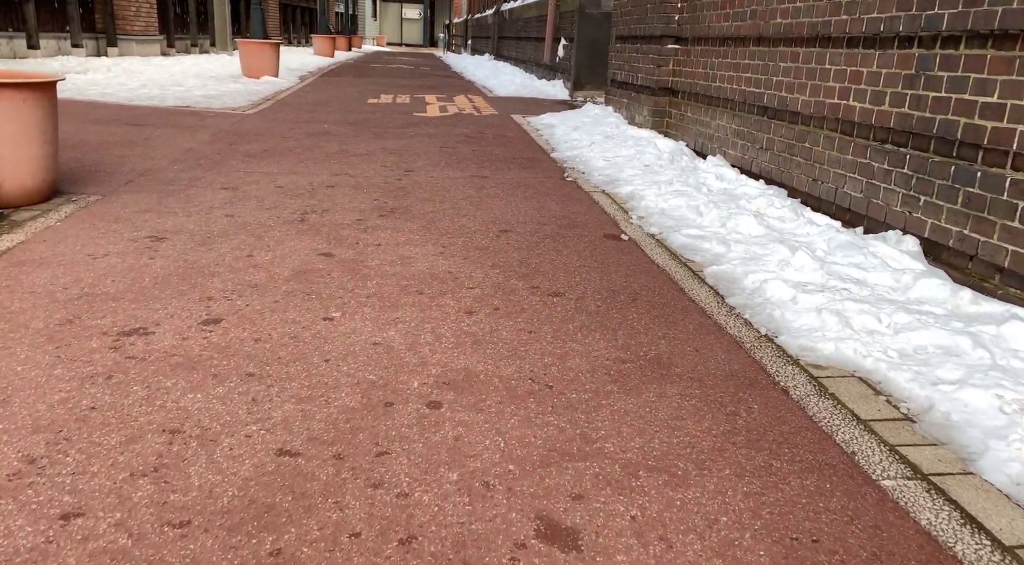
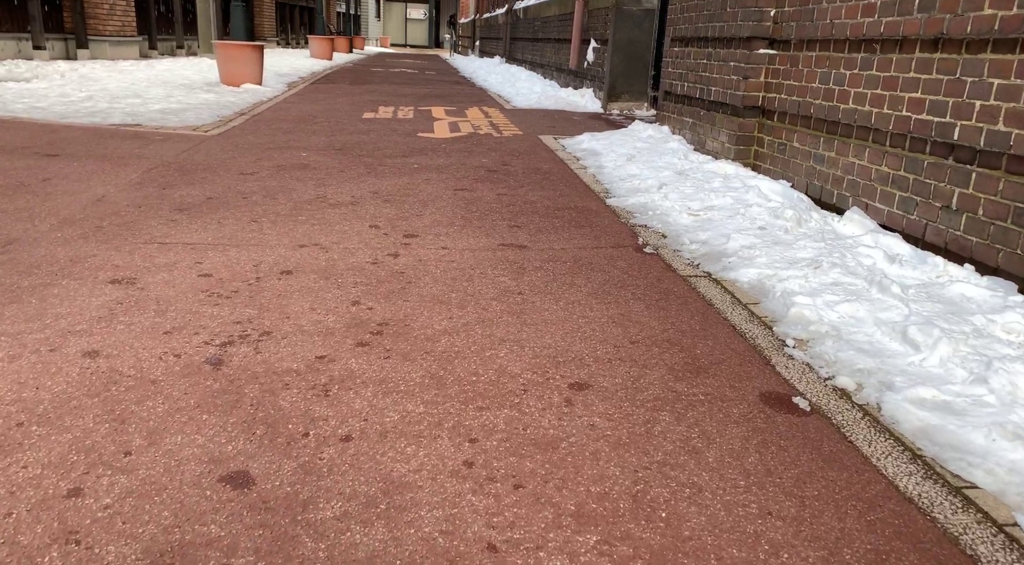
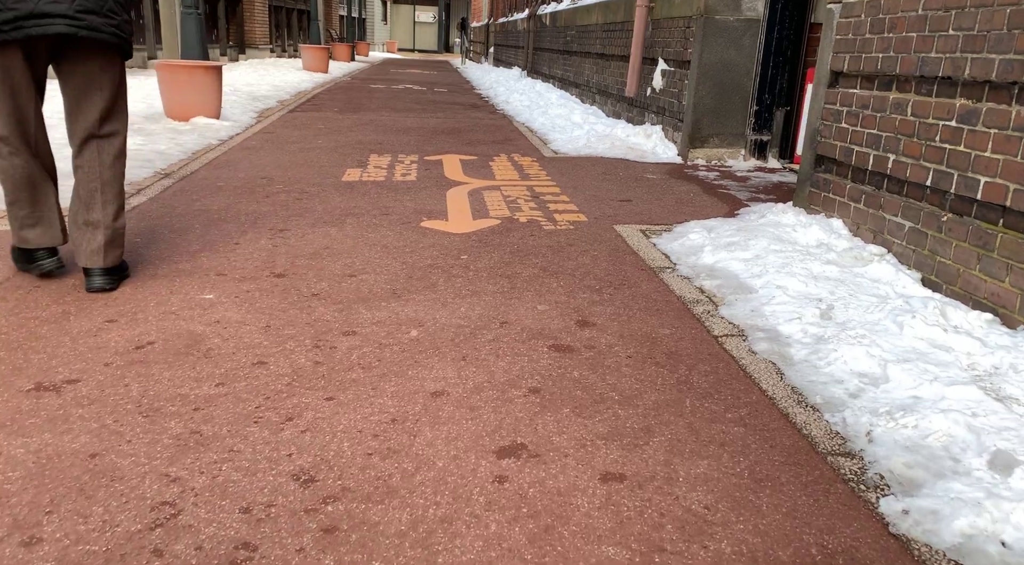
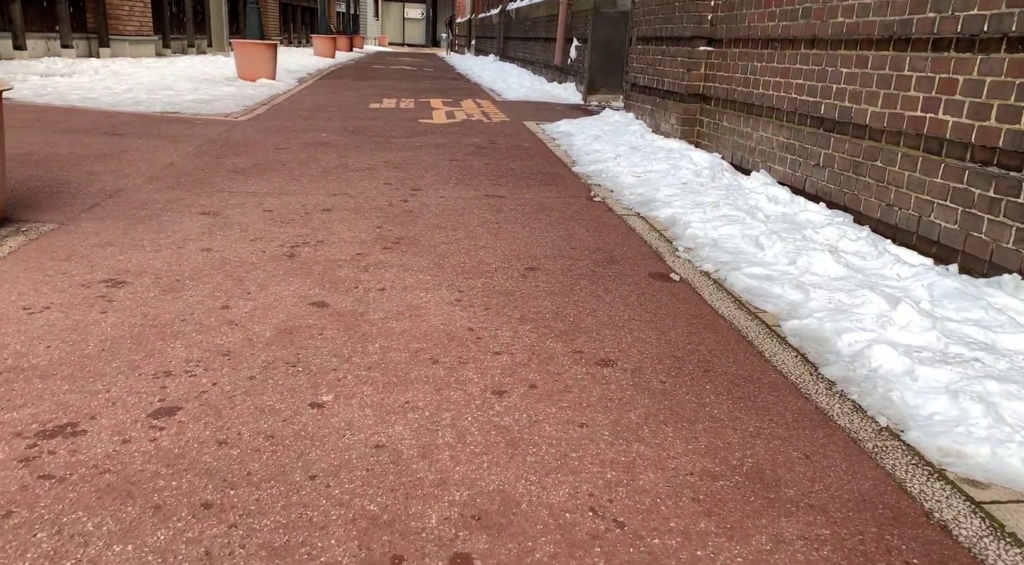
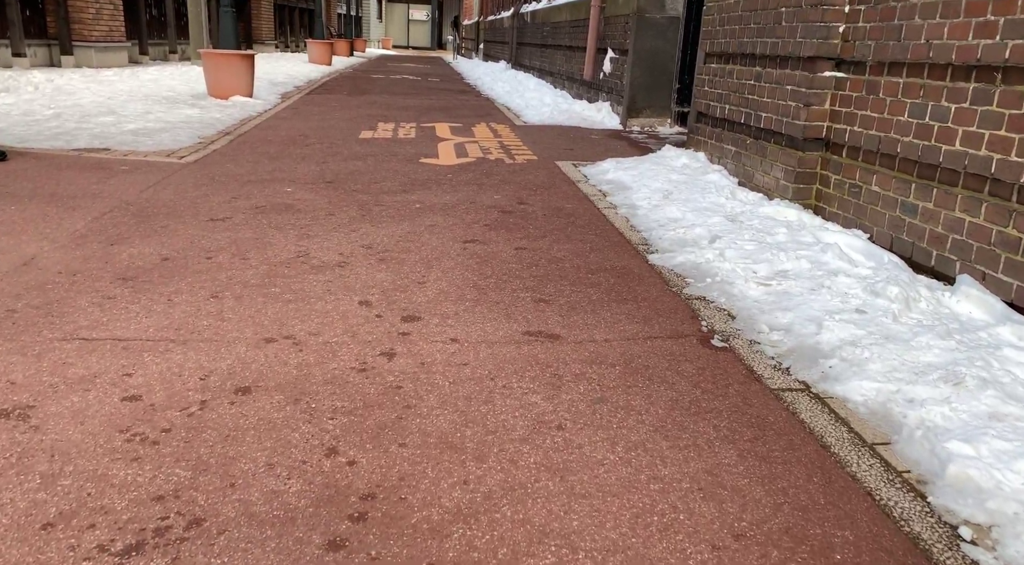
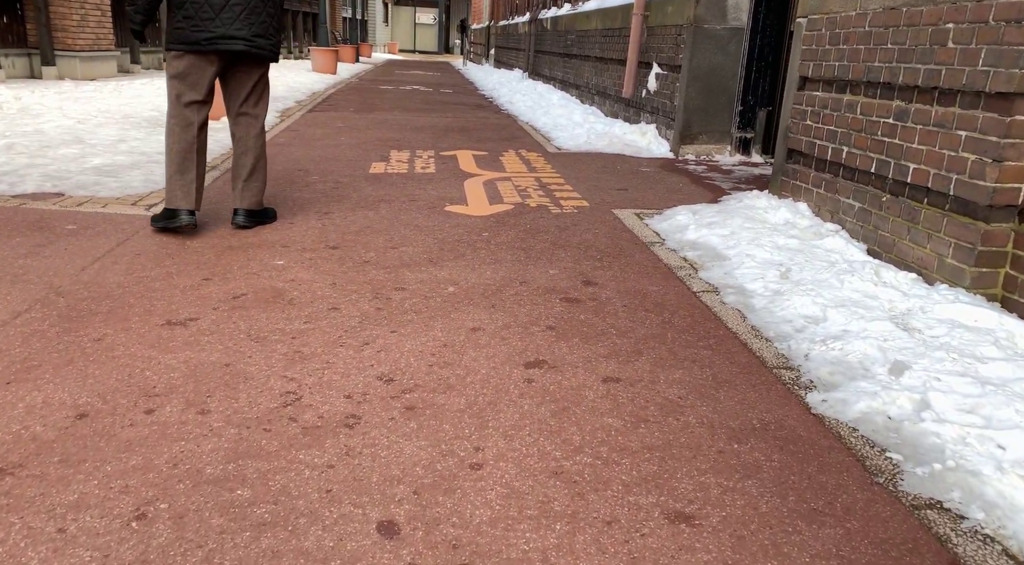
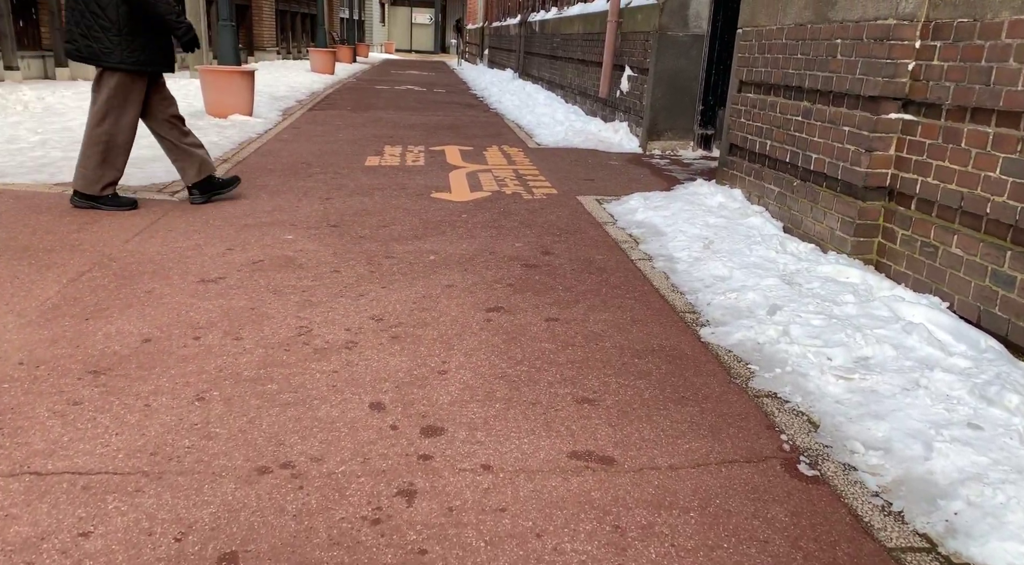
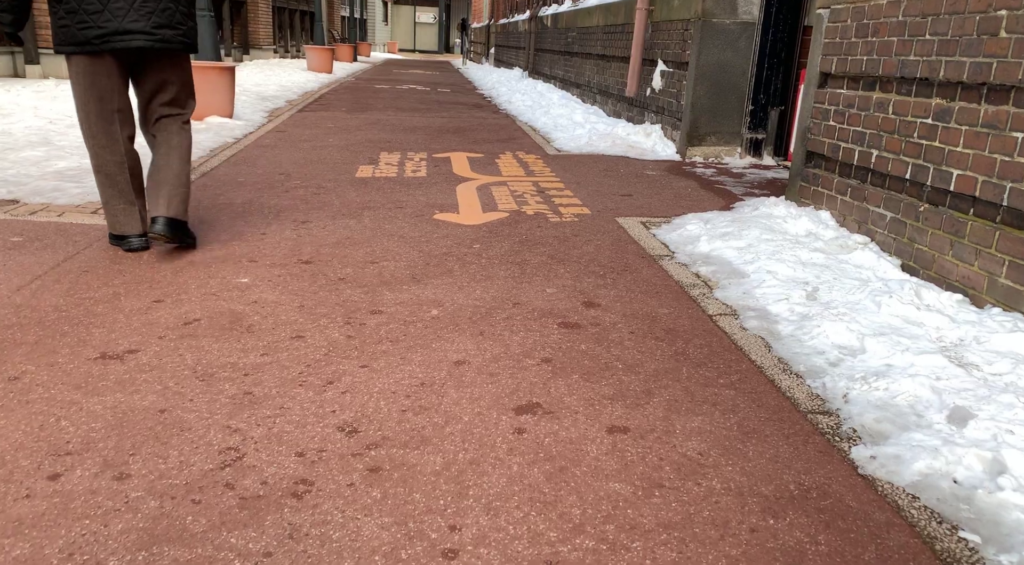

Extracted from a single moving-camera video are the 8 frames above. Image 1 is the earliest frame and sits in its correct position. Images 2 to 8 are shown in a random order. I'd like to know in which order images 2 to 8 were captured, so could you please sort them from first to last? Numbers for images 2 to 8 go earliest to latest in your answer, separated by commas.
4, 2, 5, 7, 6, 8, 3
